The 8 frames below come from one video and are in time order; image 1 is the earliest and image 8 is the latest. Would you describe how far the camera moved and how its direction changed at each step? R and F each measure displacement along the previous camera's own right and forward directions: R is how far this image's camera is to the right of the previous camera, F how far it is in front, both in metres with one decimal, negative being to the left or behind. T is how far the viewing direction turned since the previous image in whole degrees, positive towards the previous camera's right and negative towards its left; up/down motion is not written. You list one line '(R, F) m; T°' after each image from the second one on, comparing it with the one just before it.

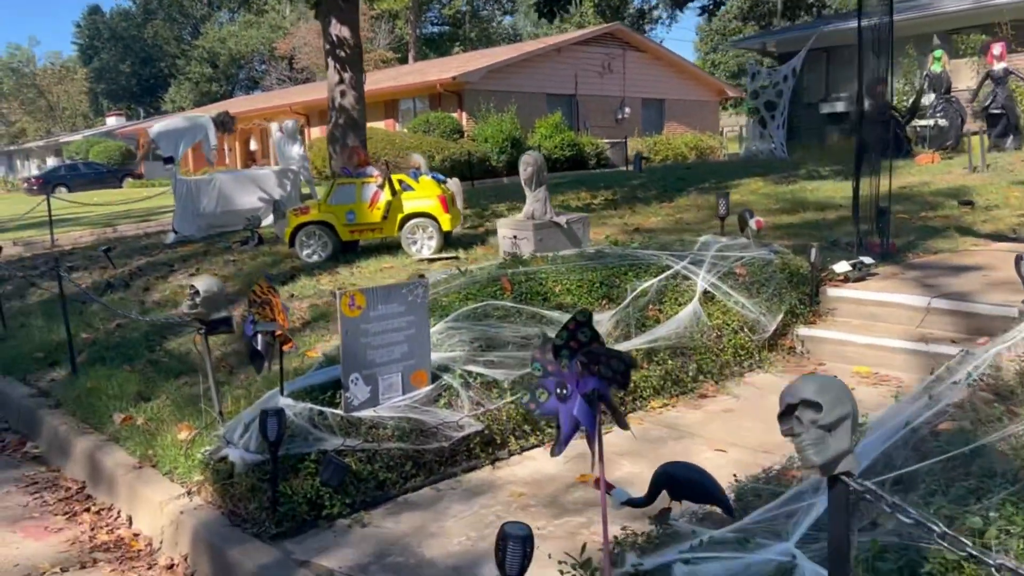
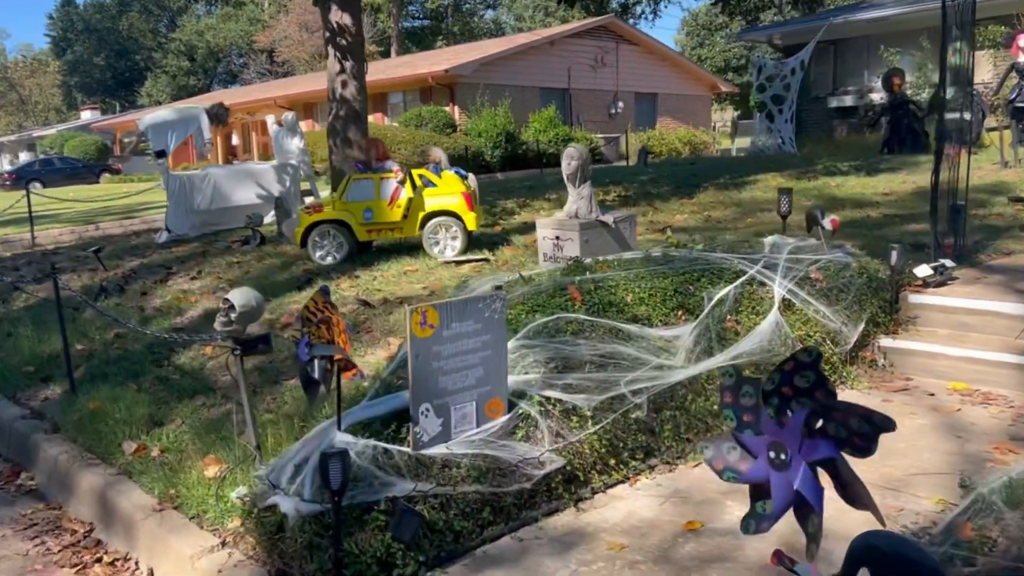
(-0.5, +0.7) m; +1°
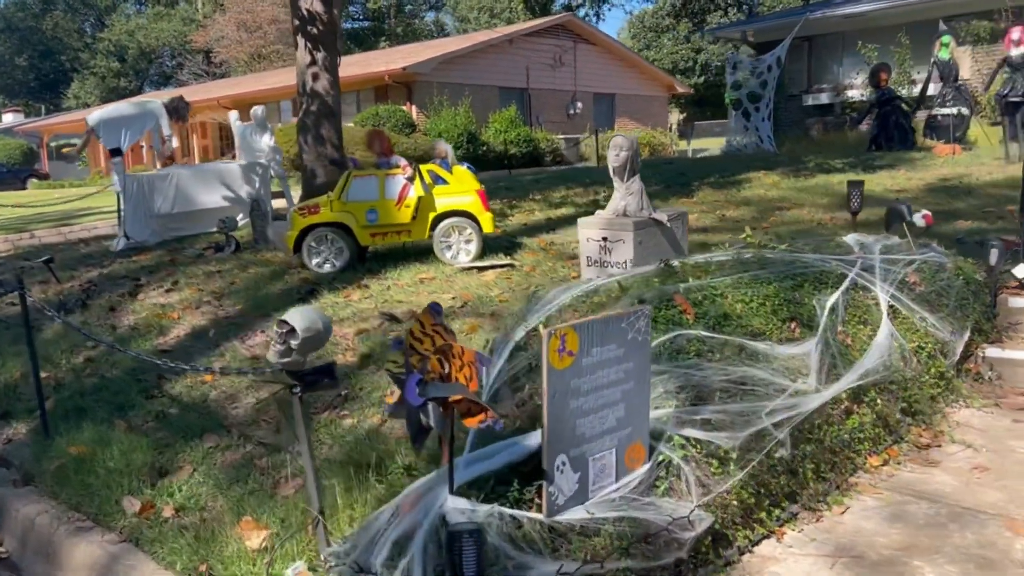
(-0.7, +0.9) m; +4°
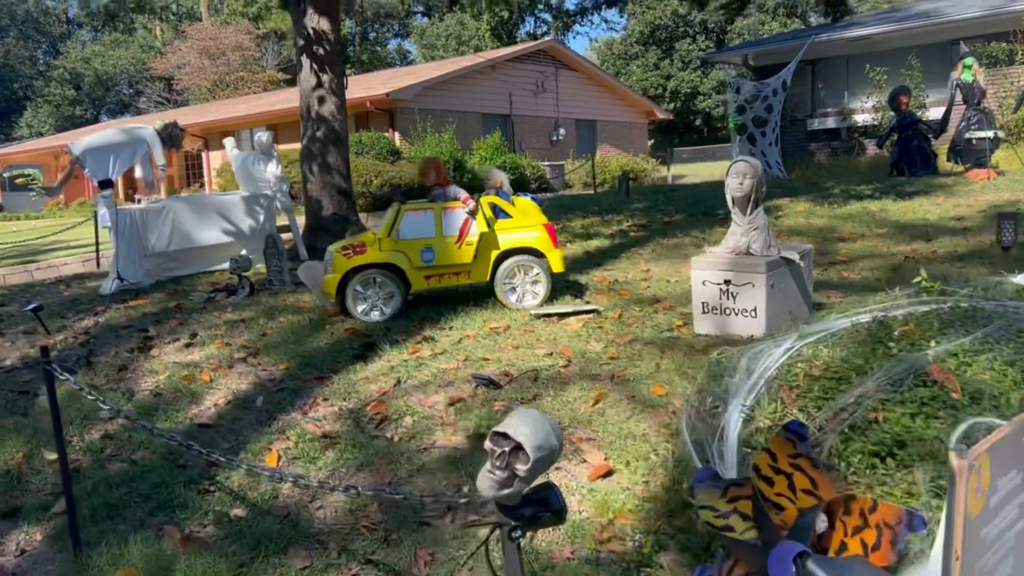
(-0.9, +1.0) m; +3°
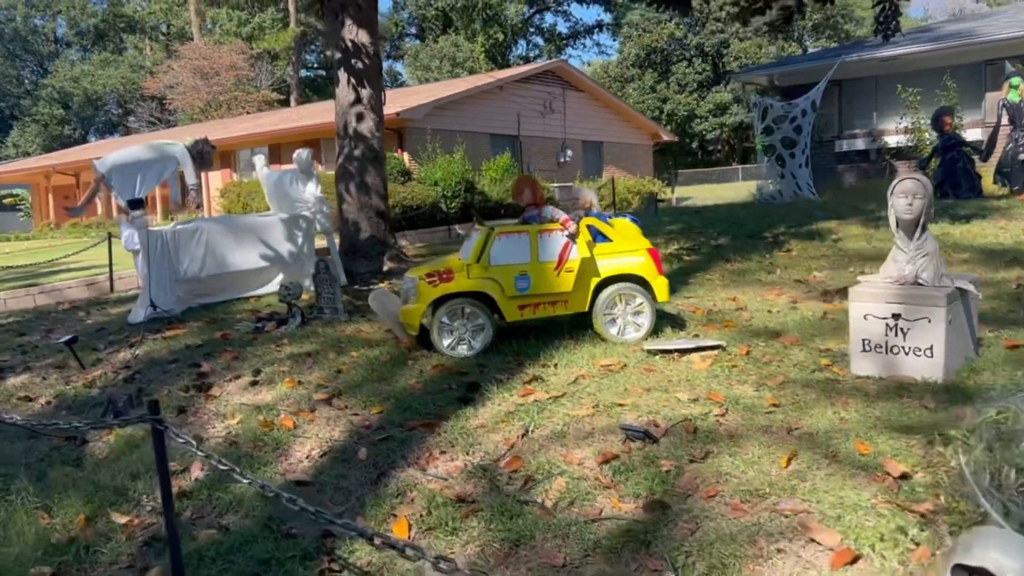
(-0.8, +0.7) m; +1°
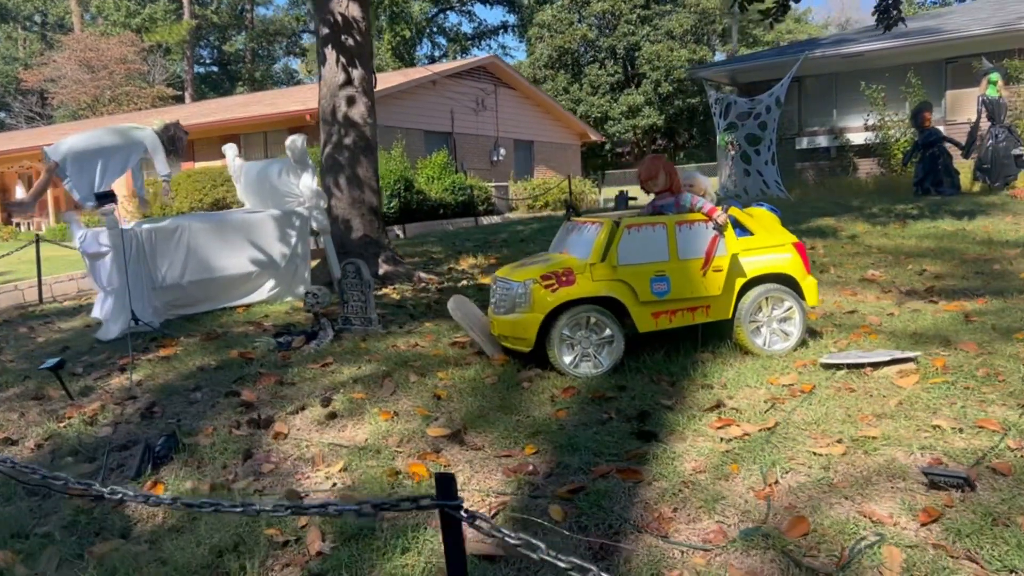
(-1.3, +1.1) m; +7°
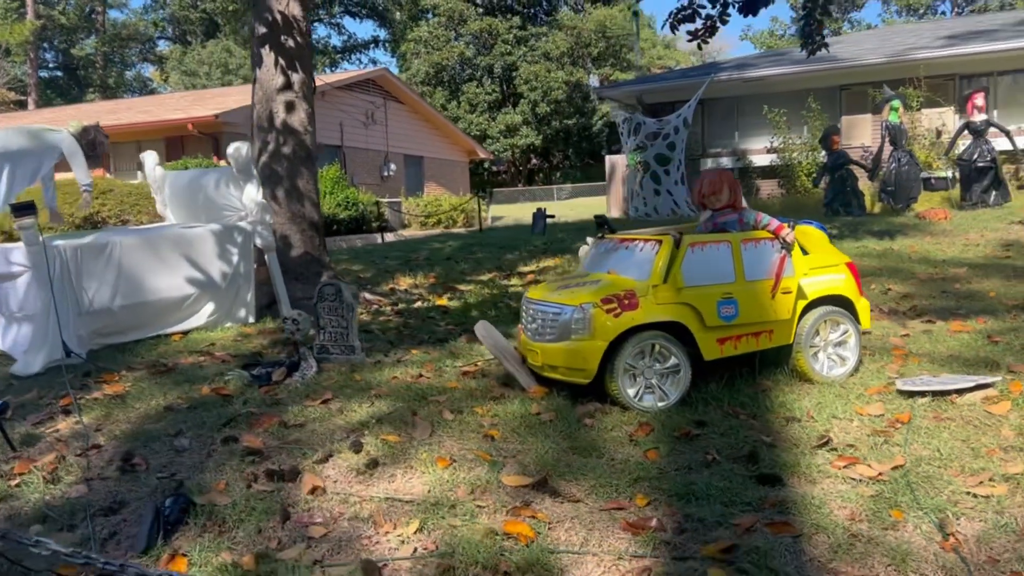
(-1.0, +0.6) m; +9°
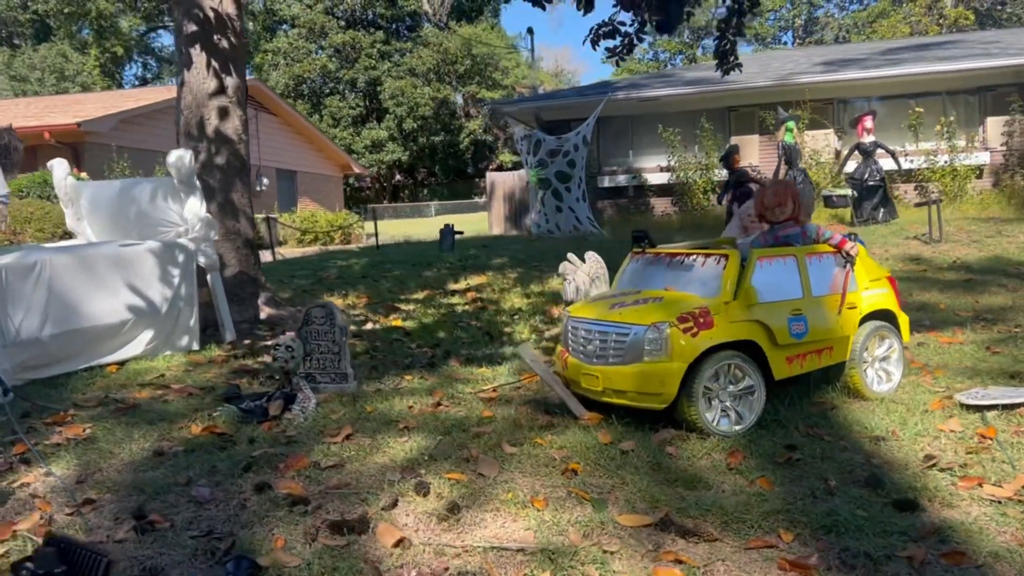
(-1.0, +0.4) m; +10°
